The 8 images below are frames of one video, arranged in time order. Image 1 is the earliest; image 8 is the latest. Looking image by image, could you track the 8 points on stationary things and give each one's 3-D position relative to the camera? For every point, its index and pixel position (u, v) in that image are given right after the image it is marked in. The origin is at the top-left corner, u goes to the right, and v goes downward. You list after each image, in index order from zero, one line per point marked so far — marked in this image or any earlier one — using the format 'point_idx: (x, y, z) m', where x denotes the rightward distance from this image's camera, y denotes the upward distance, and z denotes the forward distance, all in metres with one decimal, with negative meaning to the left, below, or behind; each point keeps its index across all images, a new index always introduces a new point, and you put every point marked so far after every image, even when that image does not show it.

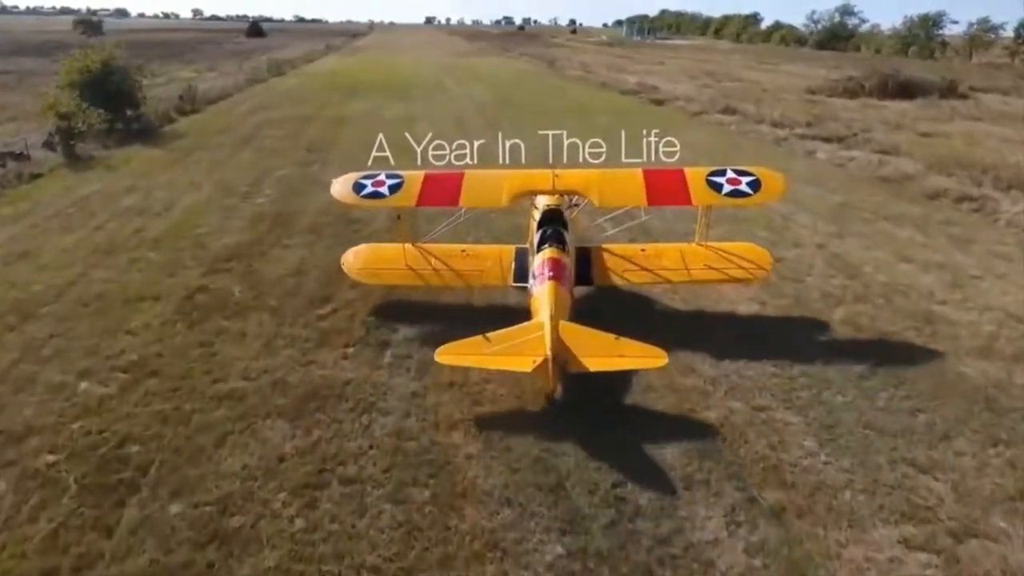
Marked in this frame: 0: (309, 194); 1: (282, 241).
0: (-4.4, +2.1, +18.1) m
1: (-3.9, +0.8, +14.2) m
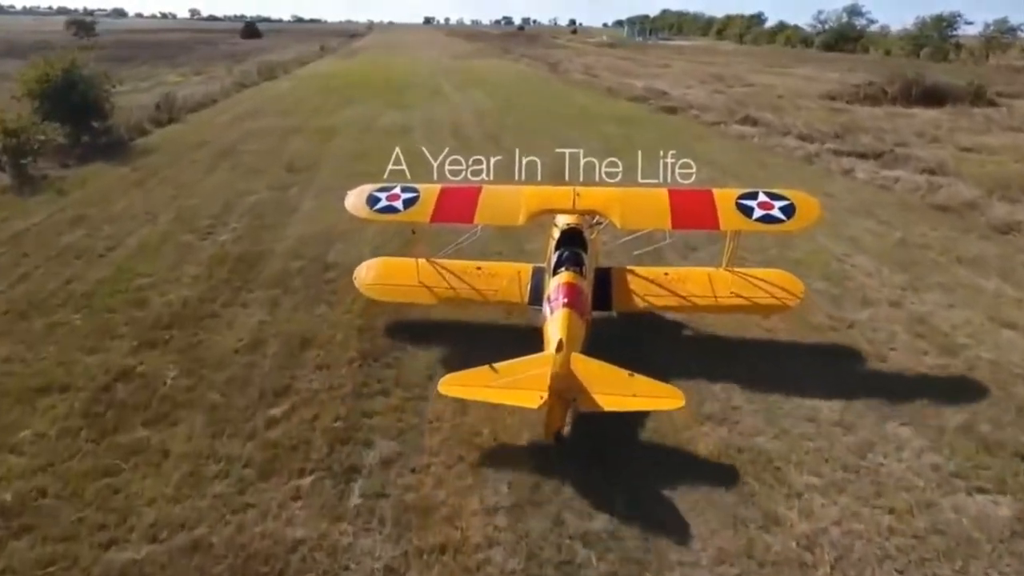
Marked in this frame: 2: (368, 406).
0: (-4.3, +1.2, +15.6) m
1: (-3.8, -0.1, +11.8) m
2: (-1.5, -1.3, +8.7) m
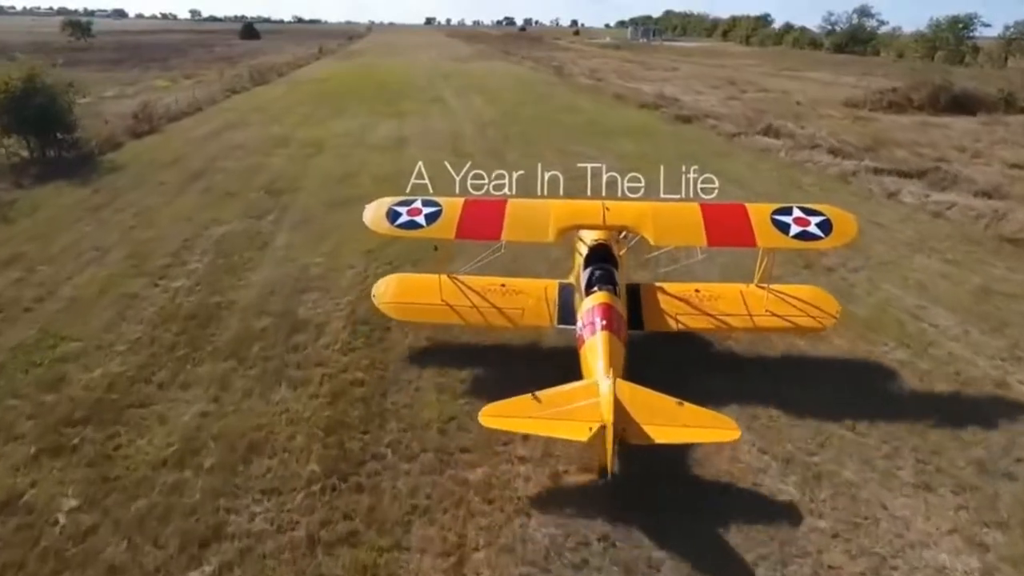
0: (-4.2, +0.3, +13.3) m
1: (-3.7, -0.9, +9.5) m
2: (-1.4, -2.1, +6.4) m
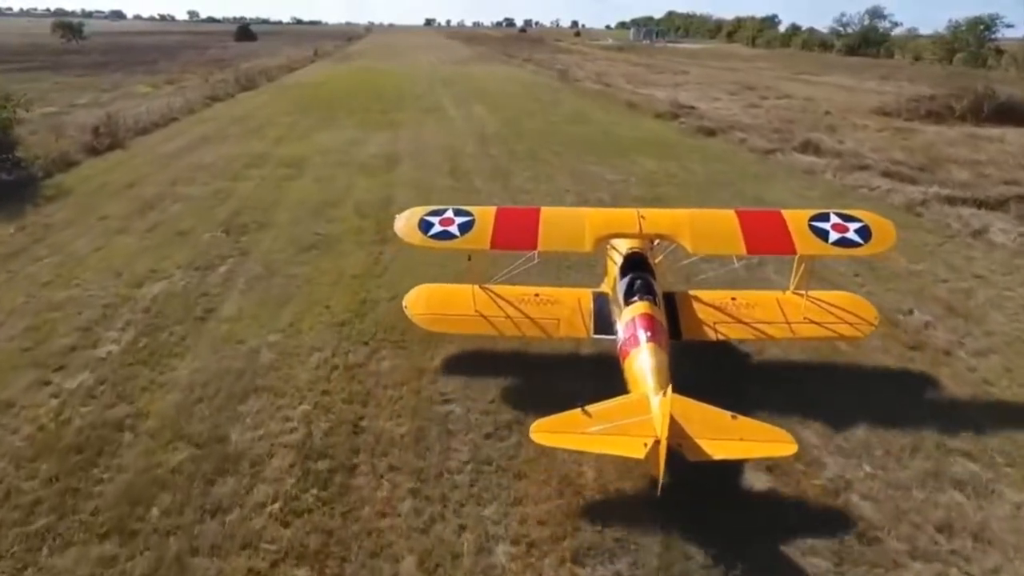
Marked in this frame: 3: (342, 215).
0: (-4.0, -0.7, +10.1) m
1: (-3.5, -2.0, +6.2) m
2: (-1.2, -3.2, +3.2) m
3: (-3.5, +1.6, +17.4) m
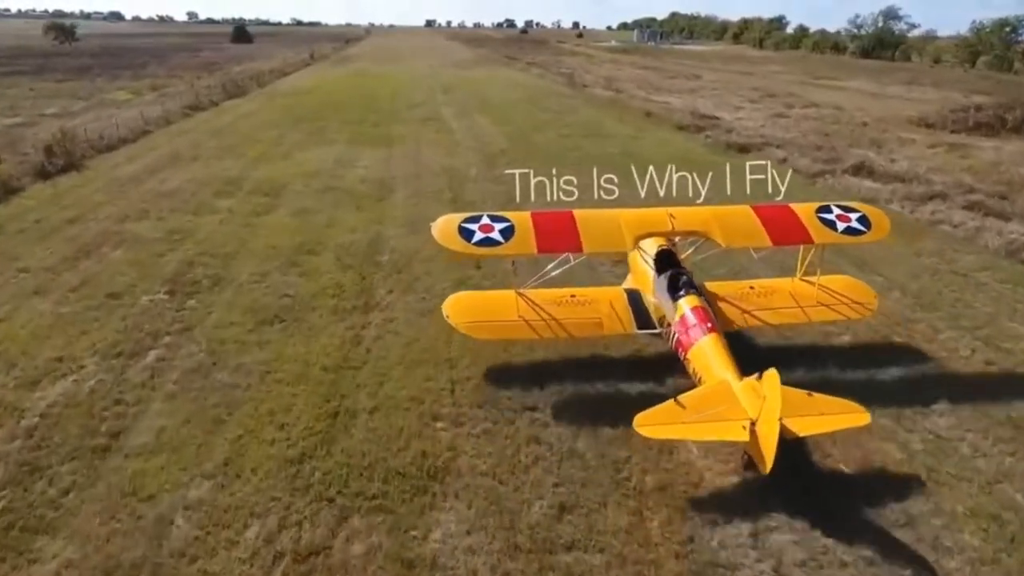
0: (-3.7, -1.9, +6.8) m
1: (-3.3, -3.1, +3.0) m
2: (-1.0, -4.3, -0.1) m
3: (-3.2, +0.4, +14.1) m
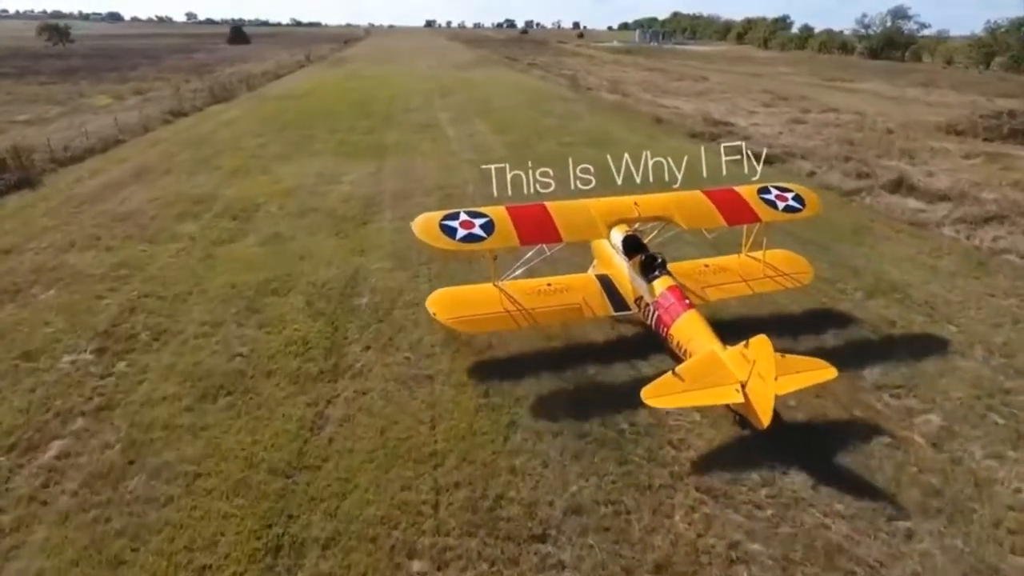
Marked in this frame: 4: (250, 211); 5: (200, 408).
0: (-3.7, -2.6, +4.6) m
1: (-3.3, -3.8, +0.8) m
2: (-0.9, -5.0, -2.3) m
3: (-3.2, -0.3, +11.9) m
4: (-5.7, +1.7, +18.0) m
5: (-3.3, -1.3, +8.8) m
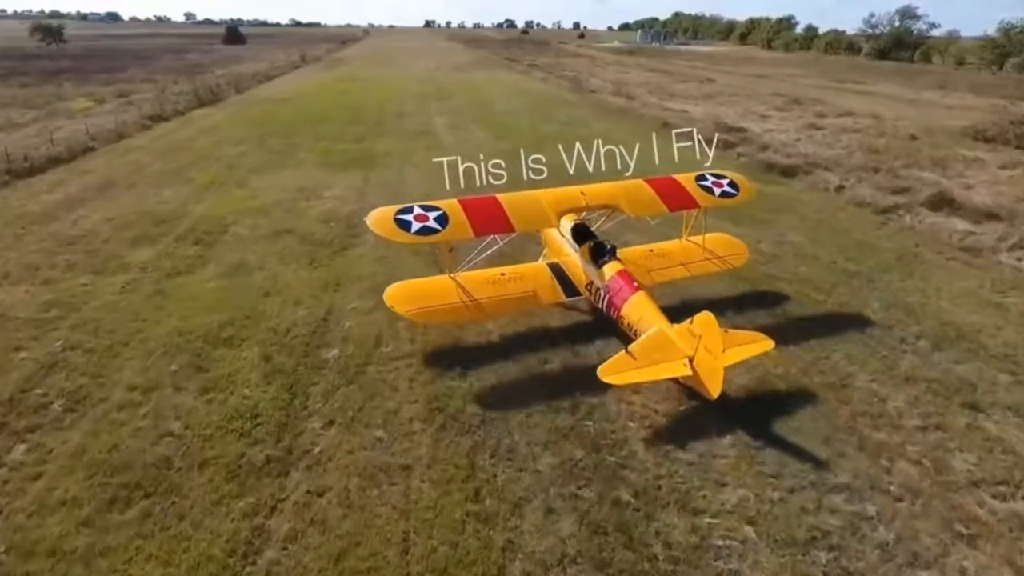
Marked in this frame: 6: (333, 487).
0: (-3.7, -3.2, +2.6) m
1: (-3.3, -4.4, -1.2) m
2: (-1.0, -5.6, -4.3) m
3: (-3.2, -0.9, +9.9) m
4: (-5.7, +1.0, +16.0) m
5: (-3.3, -1.9, +6.8) m
6: (-1.6, -1.8, +7.3) m
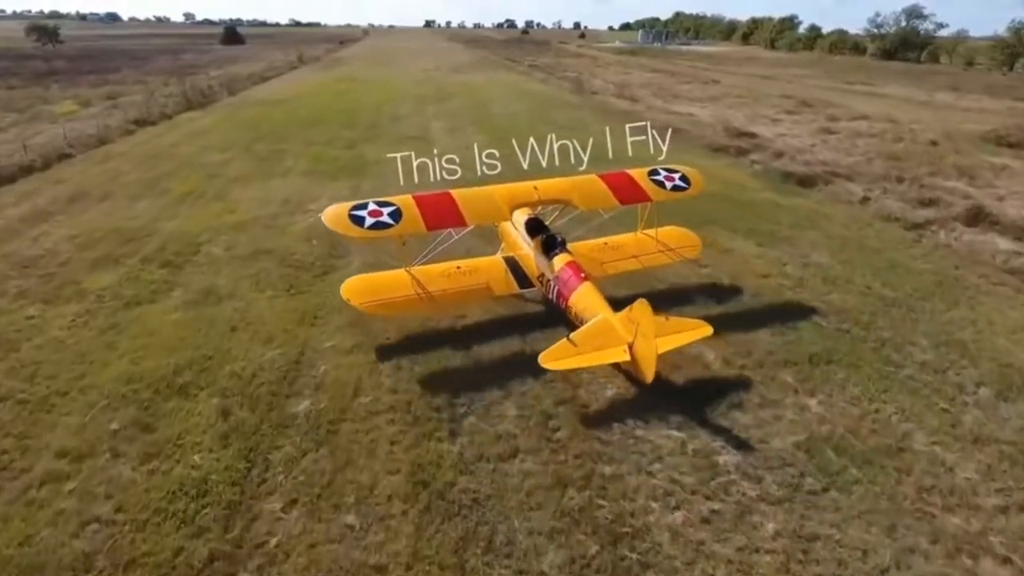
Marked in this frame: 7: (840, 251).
0: (-3.8, -3.6, +1.2) m
1: (-3.3, -4.9, -2.7) m
2: (-1.0, -6.0, -5.7) m
3: (-3.3, -1.3, +8.5) m
4: (-5.7, +0.6, +14.6) m
5: (-3.3, -2.3, +5.4) m
6: (-1.6, -2.2, +5.9) m
7: (+5.9, +0.5, +14.9) m
